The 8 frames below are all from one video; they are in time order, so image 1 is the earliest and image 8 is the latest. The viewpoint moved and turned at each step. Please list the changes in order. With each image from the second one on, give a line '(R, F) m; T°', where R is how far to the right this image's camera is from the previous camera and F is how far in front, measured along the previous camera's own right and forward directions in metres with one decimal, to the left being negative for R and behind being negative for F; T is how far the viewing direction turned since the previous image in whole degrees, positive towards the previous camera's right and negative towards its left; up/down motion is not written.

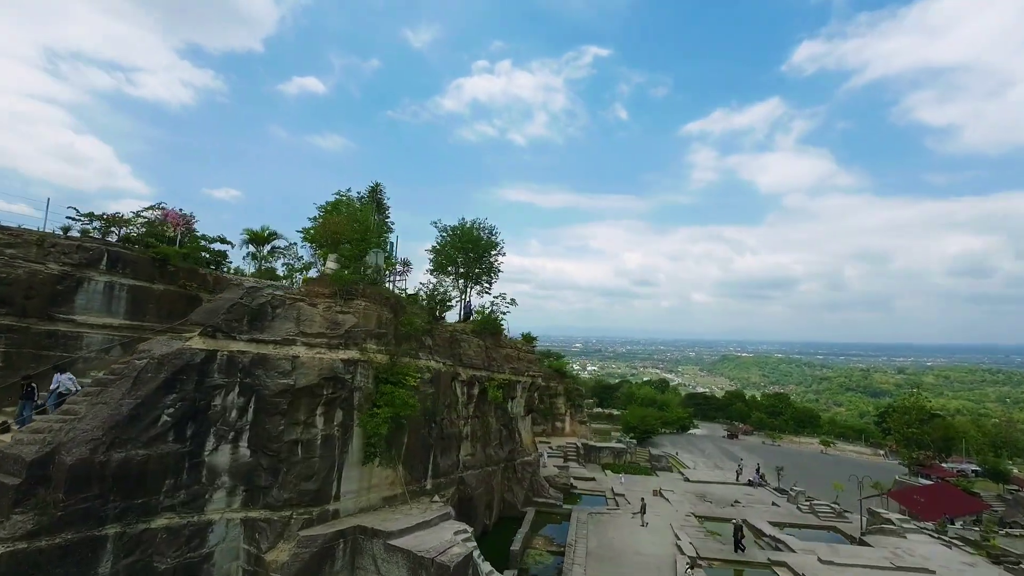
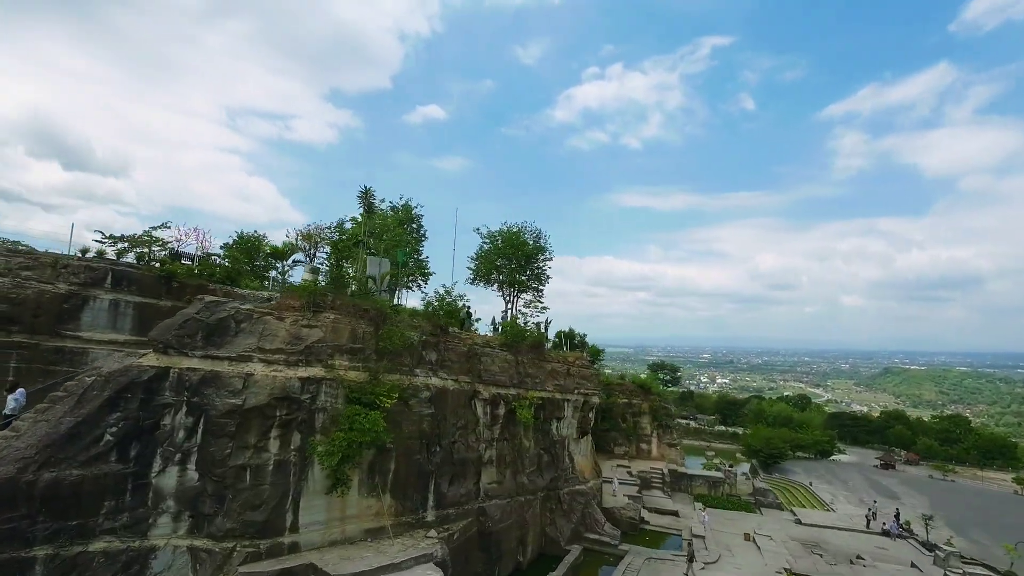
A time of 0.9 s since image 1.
(+4.1, +3.0) m; -14°
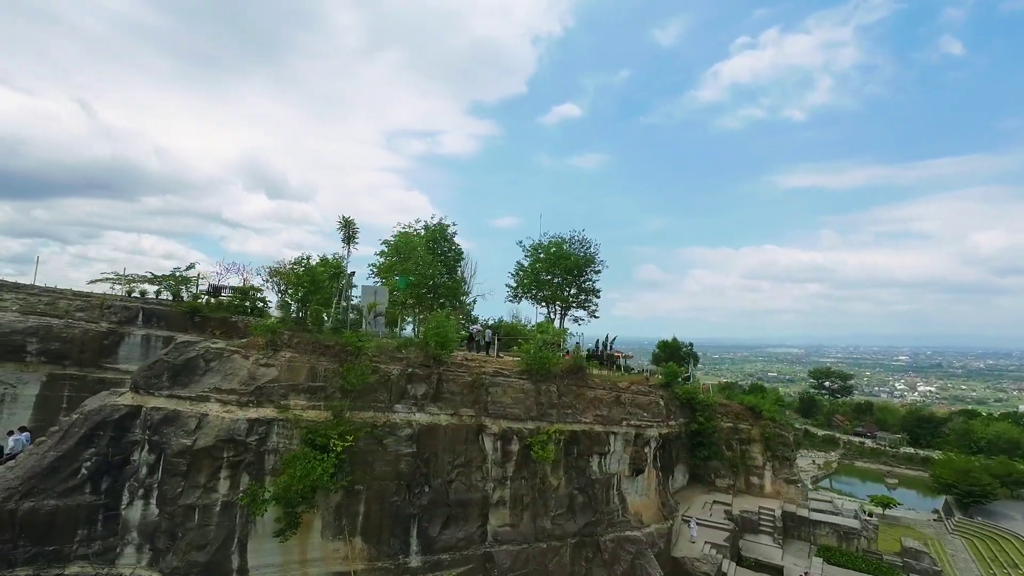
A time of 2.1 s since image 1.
(+5.4, +2.8) m; -17°
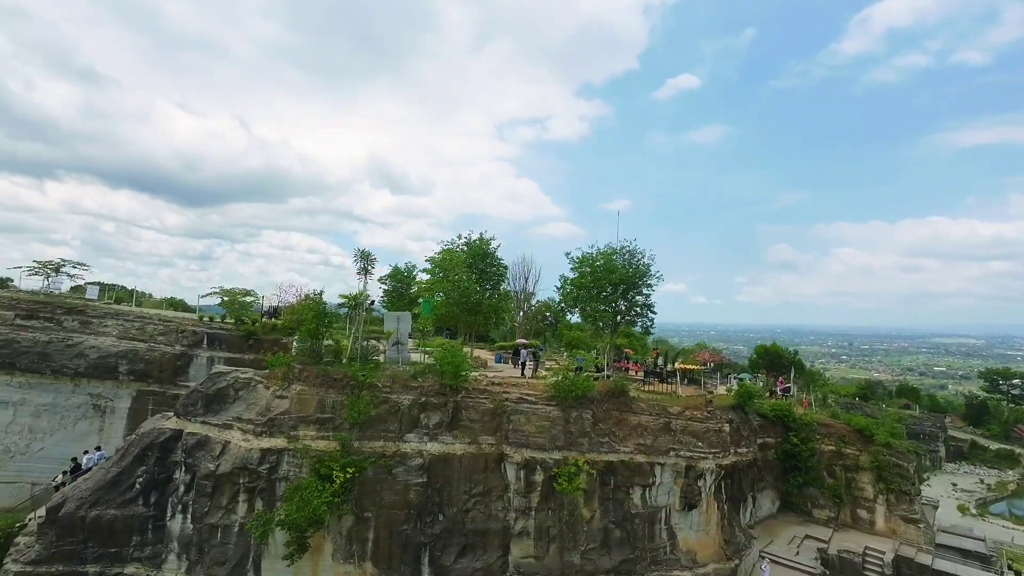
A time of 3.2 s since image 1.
(+3.6, +1.2) m; -13°
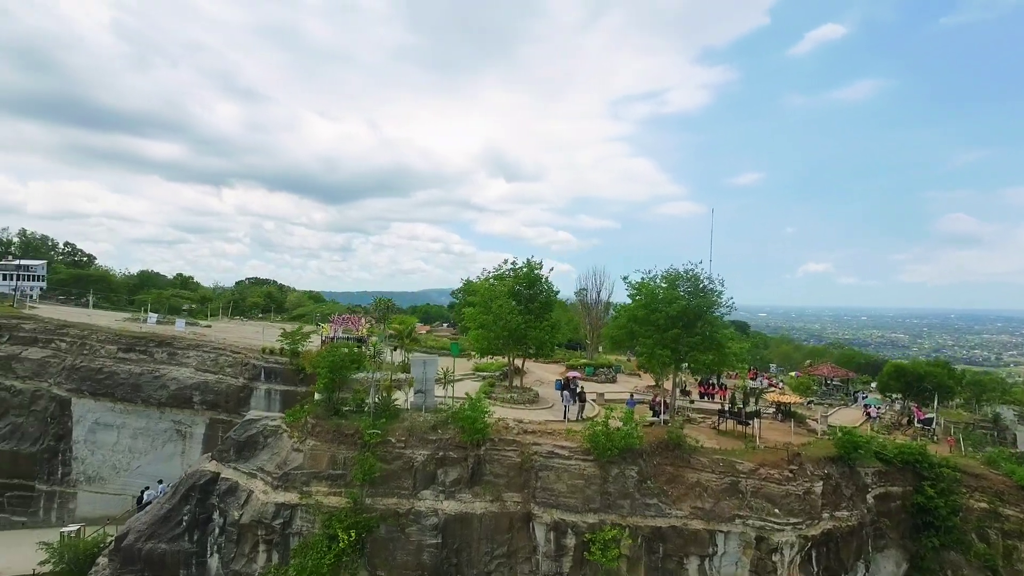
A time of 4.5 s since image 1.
(+3.2, +2.1) m; -13°
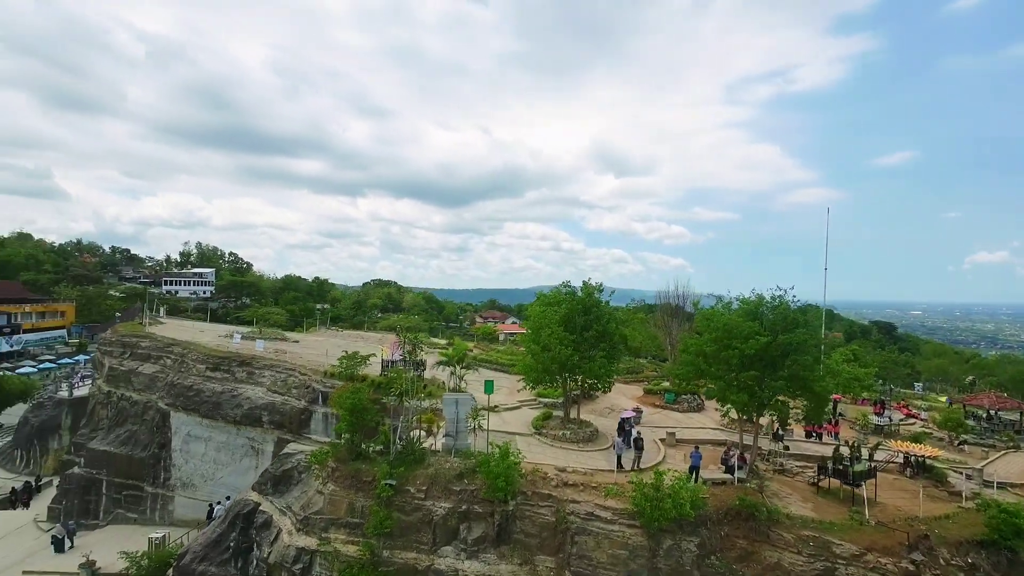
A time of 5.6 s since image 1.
(+2.6, +2.2) m; -13°
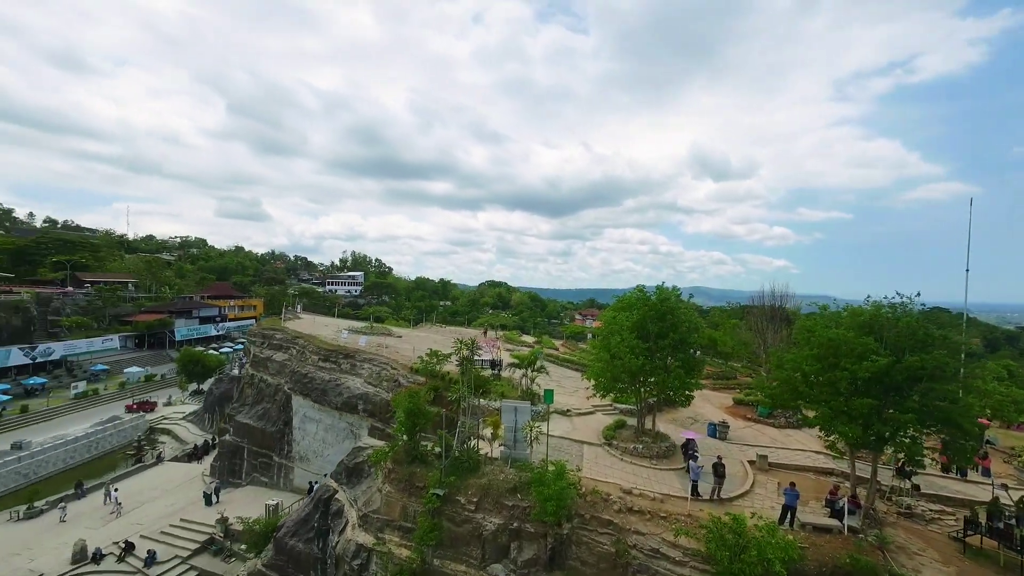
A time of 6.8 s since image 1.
(+0.7, +1.4) m; -10°
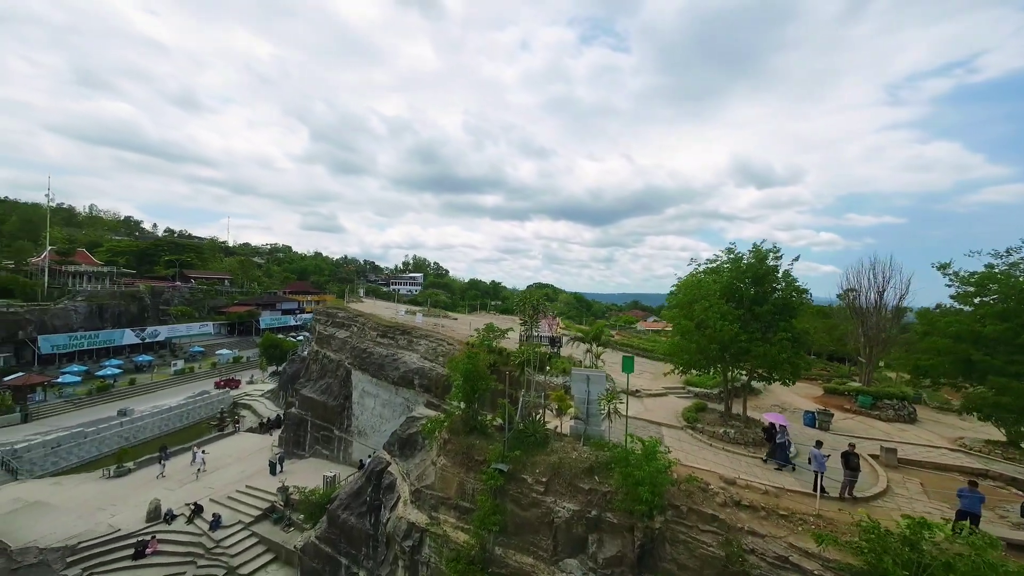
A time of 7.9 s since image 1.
(-0.8, +2.6) m; -5°
